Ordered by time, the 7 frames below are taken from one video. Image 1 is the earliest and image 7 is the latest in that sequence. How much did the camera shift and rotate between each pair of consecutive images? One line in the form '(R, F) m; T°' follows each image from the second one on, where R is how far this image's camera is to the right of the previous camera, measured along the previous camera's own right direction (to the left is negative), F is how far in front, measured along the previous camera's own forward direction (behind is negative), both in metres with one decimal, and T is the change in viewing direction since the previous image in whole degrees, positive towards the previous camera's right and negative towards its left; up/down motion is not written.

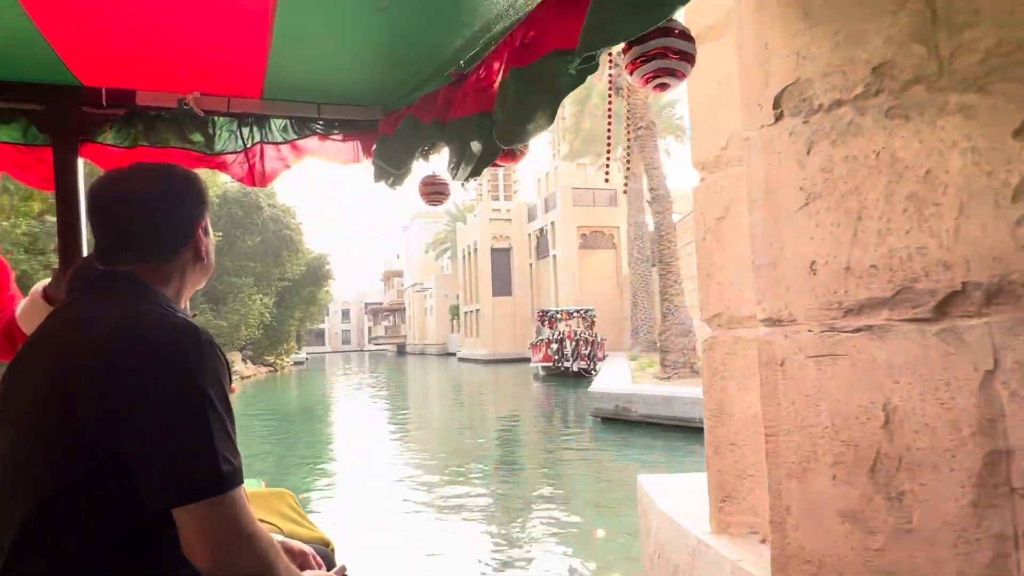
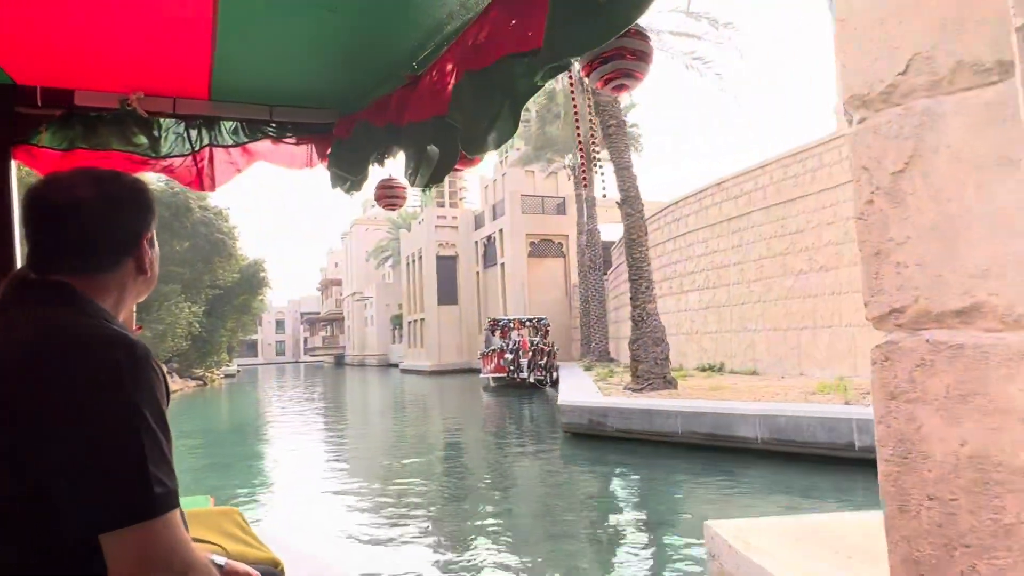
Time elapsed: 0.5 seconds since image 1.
(-0.1, +0.2) m; +5°
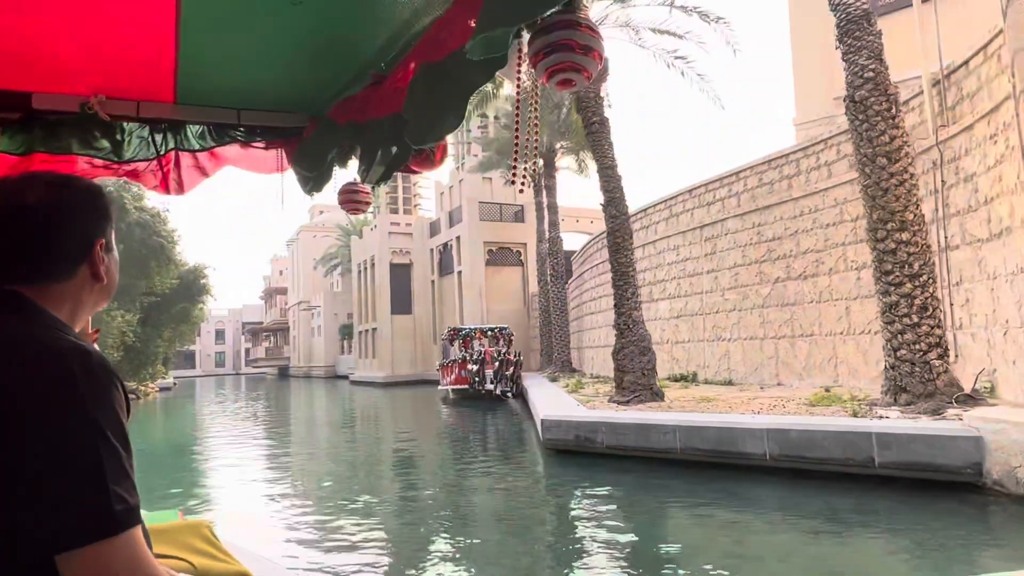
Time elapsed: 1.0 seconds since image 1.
(-0.1, +0.2) m; +5°
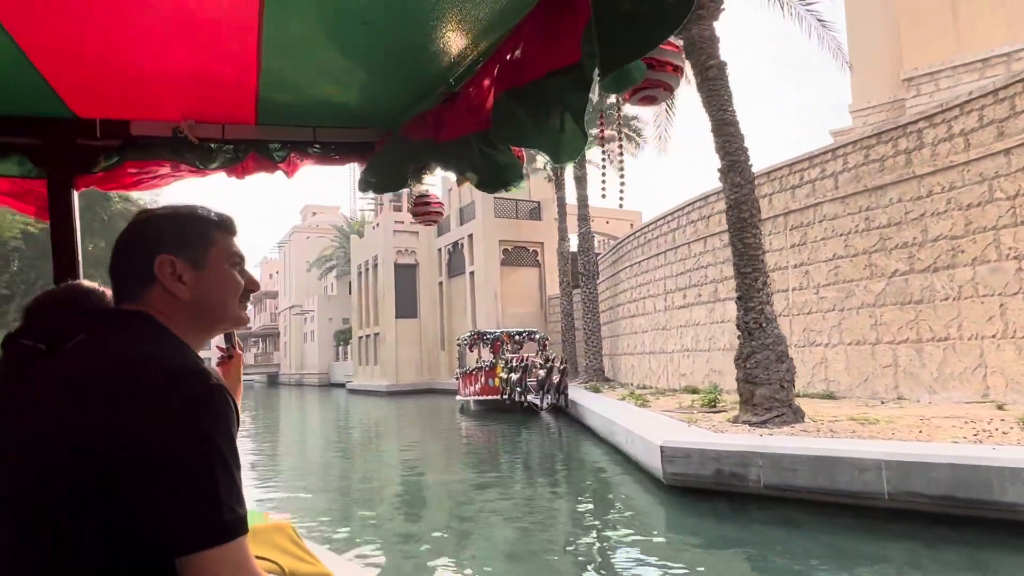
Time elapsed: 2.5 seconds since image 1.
(-0.3, +0.5) m; +1°
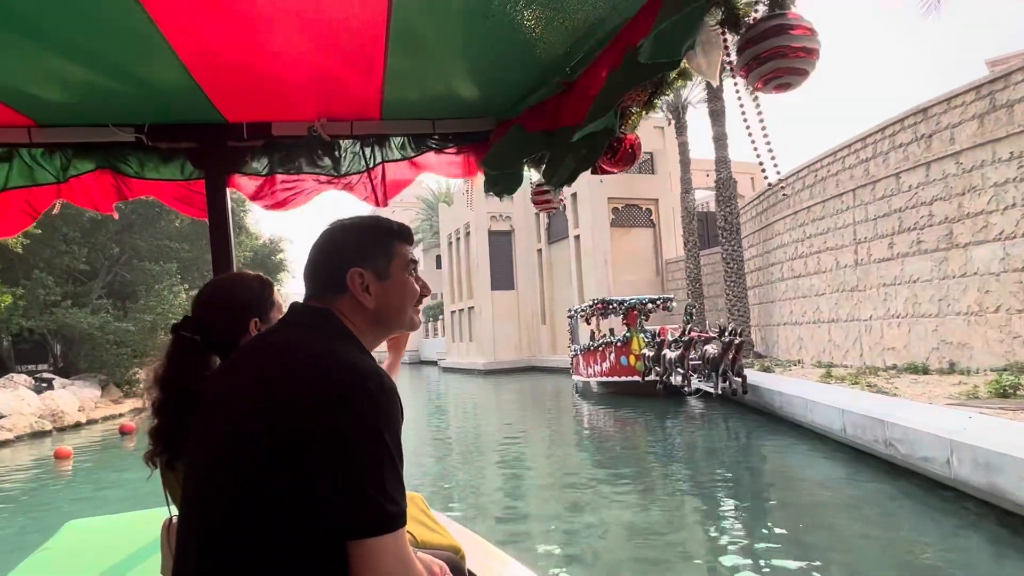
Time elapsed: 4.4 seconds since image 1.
(-0.3, +0.6) m; -7°
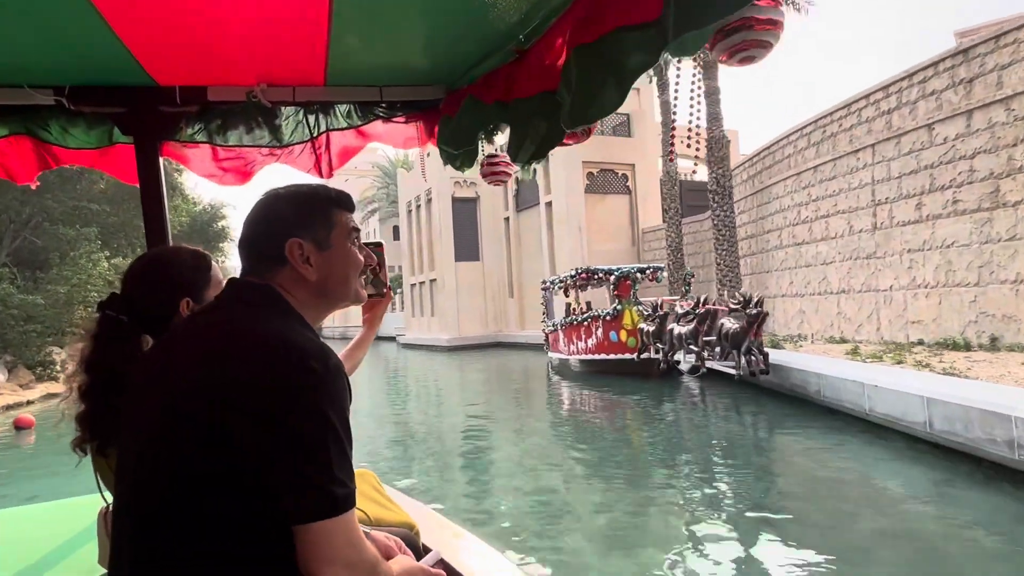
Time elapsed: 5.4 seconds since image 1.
(-0.1, +0.4) m; +4°
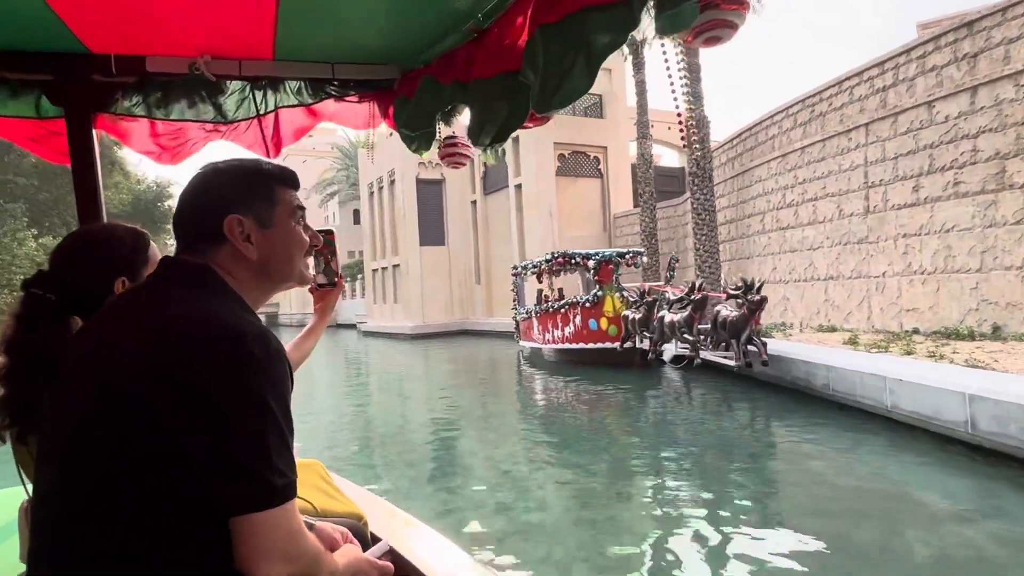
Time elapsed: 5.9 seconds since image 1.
(0.0, +0.2) m; +3°
